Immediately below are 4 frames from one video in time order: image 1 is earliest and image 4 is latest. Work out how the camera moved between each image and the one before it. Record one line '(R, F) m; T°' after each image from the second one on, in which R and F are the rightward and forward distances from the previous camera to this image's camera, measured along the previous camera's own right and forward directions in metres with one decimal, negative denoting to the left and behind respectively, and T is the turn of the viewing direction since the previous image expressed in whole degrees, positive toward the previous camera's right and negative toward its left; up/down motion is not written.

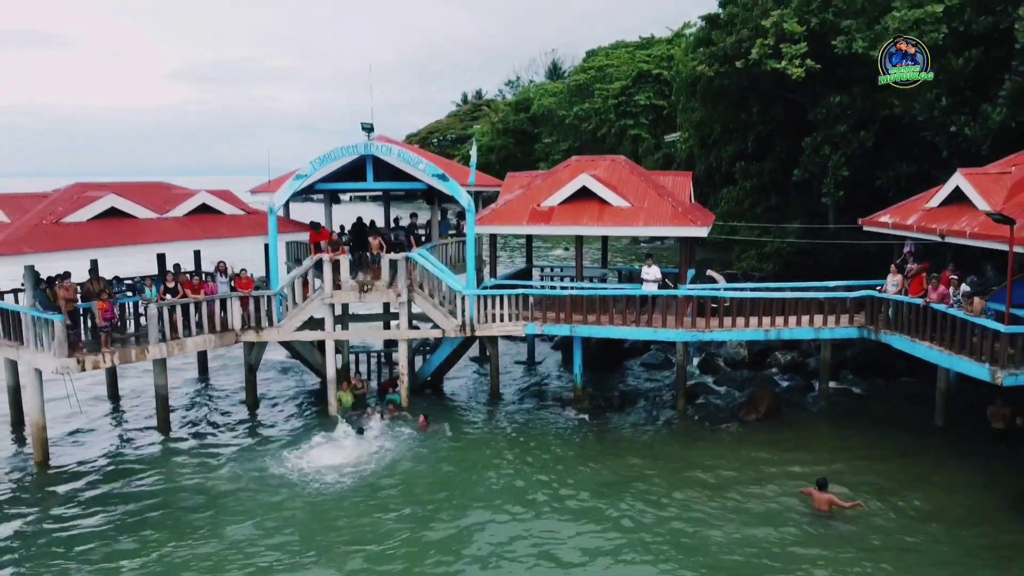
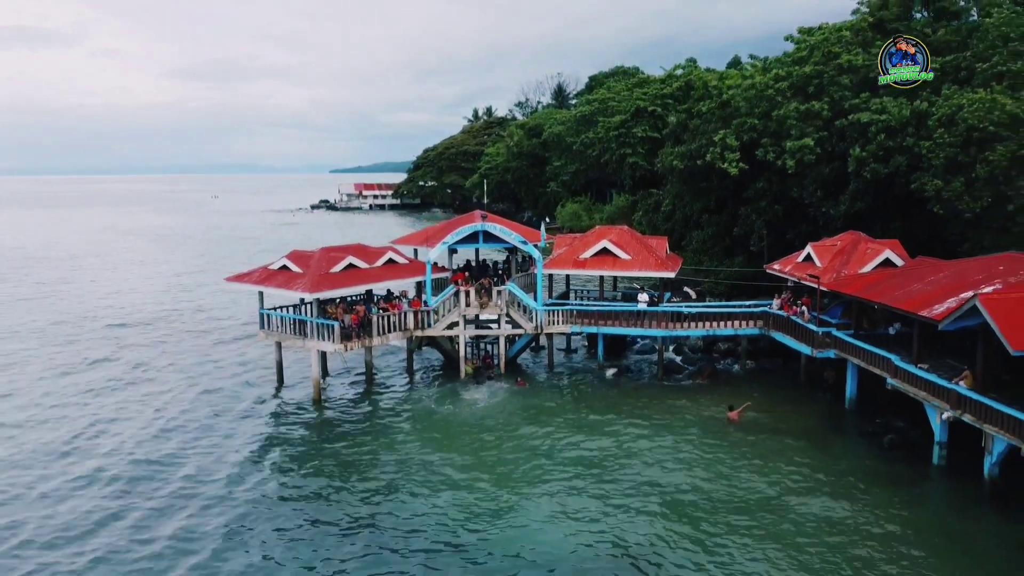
(-1.9, -12.1) m; 0°
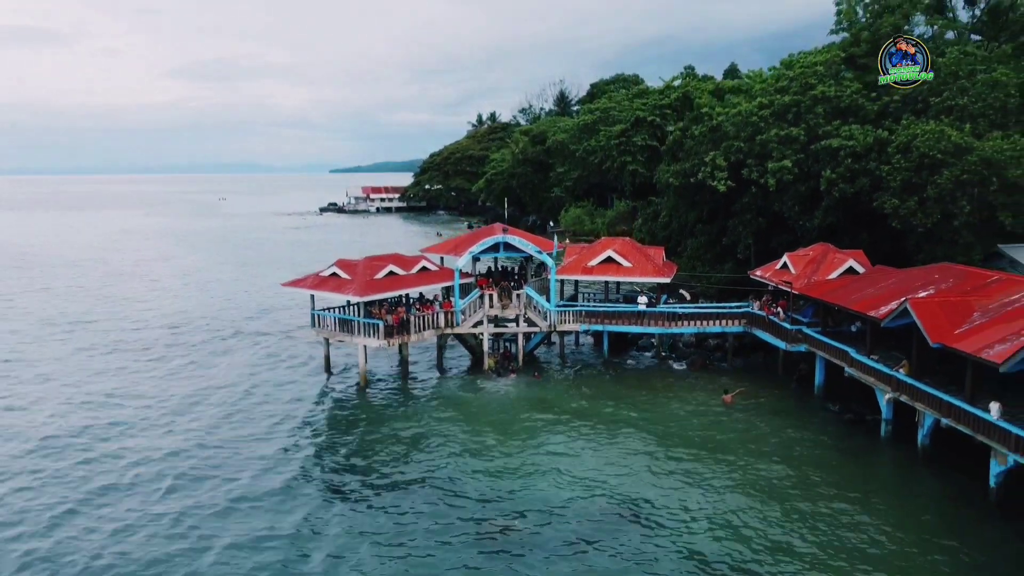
(-0.7, -4.3) m; 0°
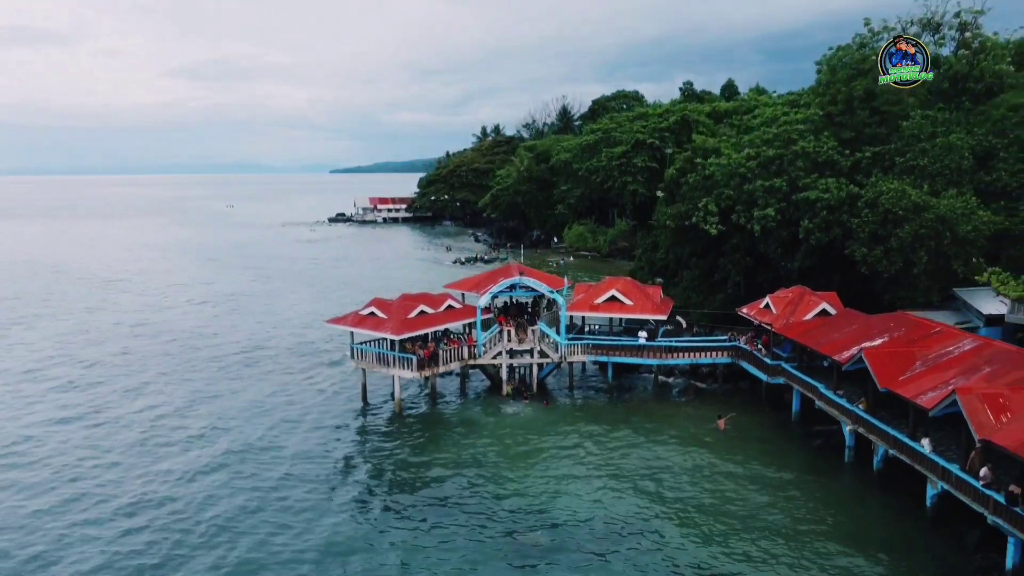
(-0.7, -4.3) m; 0°
